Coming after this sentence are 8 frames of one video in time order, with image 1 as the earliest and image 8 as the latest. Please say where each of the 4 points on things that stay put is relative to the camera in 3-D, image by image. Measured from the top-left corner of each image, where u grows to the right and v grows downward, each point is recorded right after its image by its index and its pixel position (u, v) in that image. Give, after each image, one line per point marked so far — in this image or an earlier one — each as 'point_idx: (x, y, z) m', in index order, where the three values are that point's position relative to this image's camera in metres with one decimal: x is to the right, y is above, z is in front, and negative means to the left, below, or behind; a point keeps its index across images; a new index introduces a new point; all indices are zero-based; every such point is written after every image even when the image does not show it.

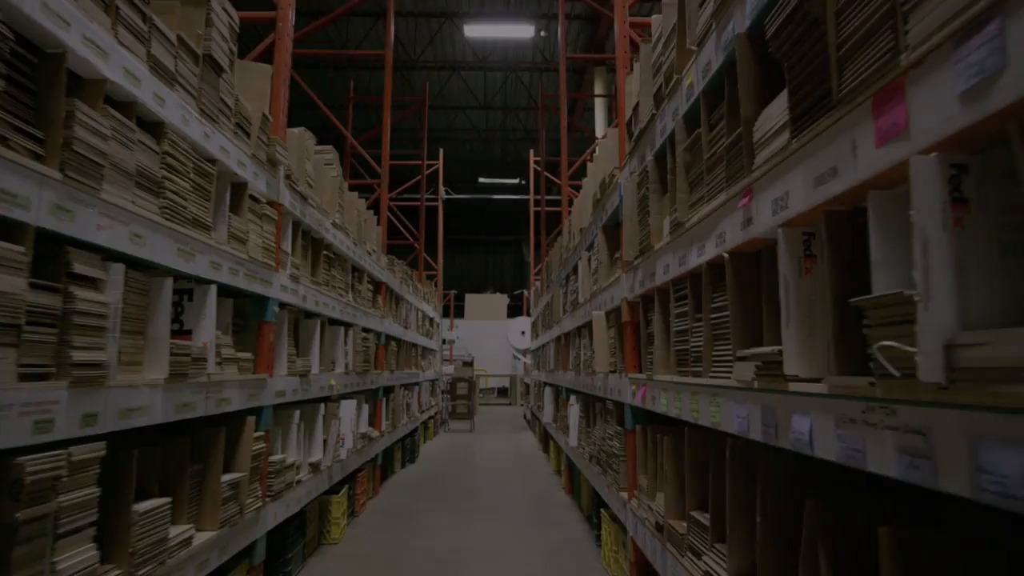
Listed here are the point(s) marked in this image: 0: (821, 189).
0: (+0.5, +0.1, +1.1) m
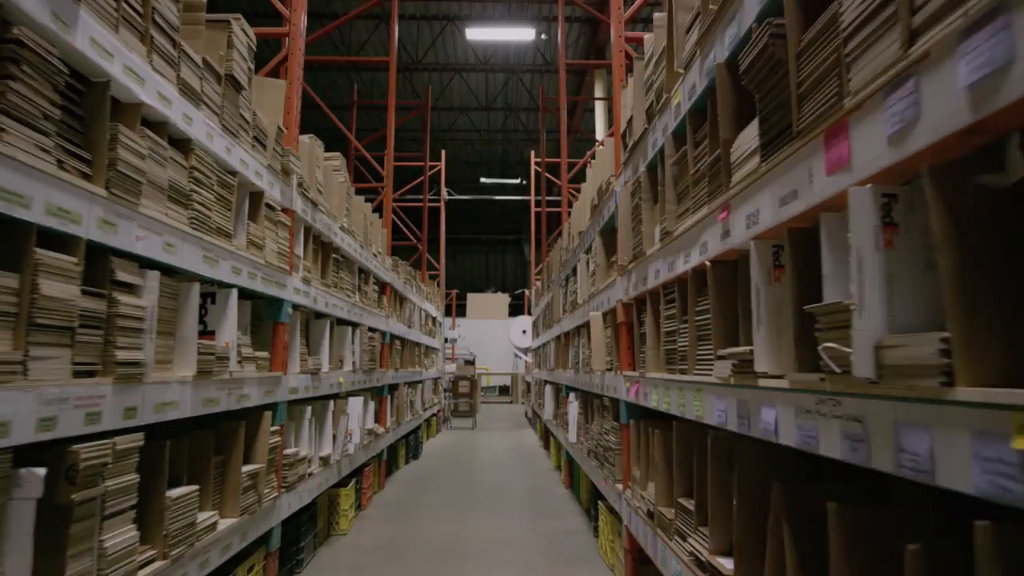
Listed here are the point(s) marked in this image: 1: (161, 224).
0: (+0.5, +0.1, +1.3) m
1: (-0.8, +0.2, +1.9) m
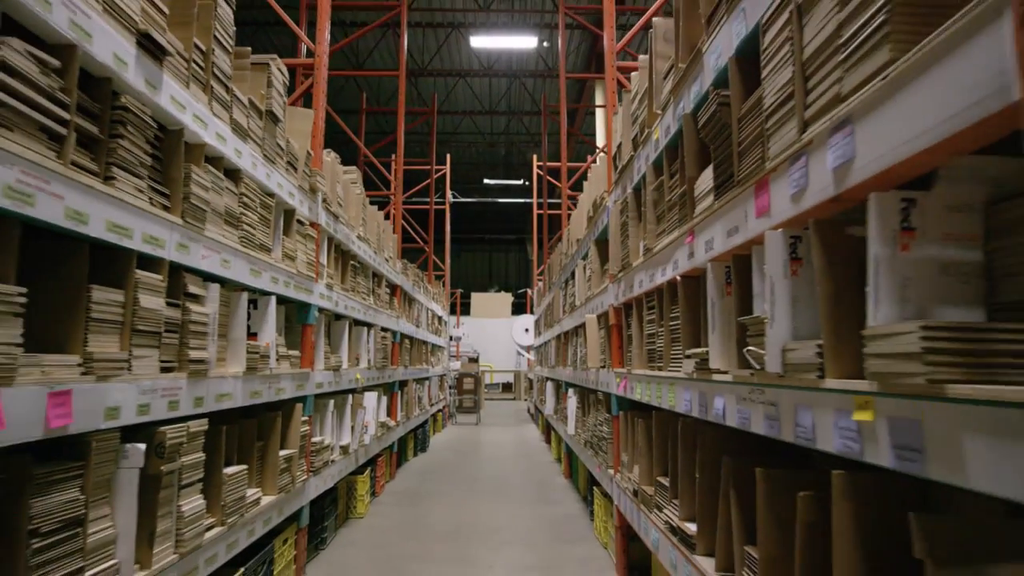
0: (+0.5, +0.1, +1.6) m
1: (-0.8, +0.1, +2.2) m
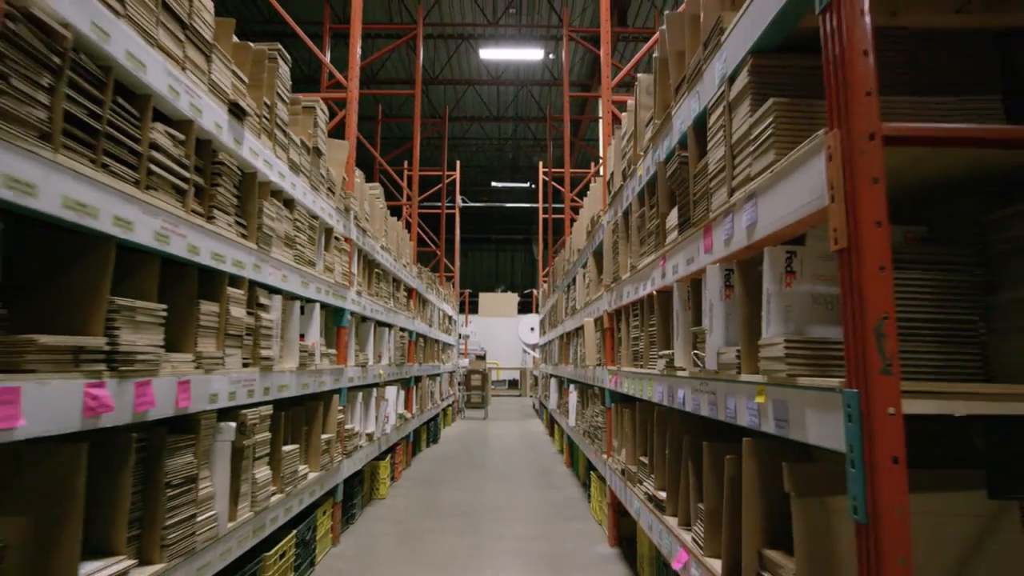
0: (+0.5, +0.1, +2.1) m
1: (-0.8, +0.1, +2.7) m
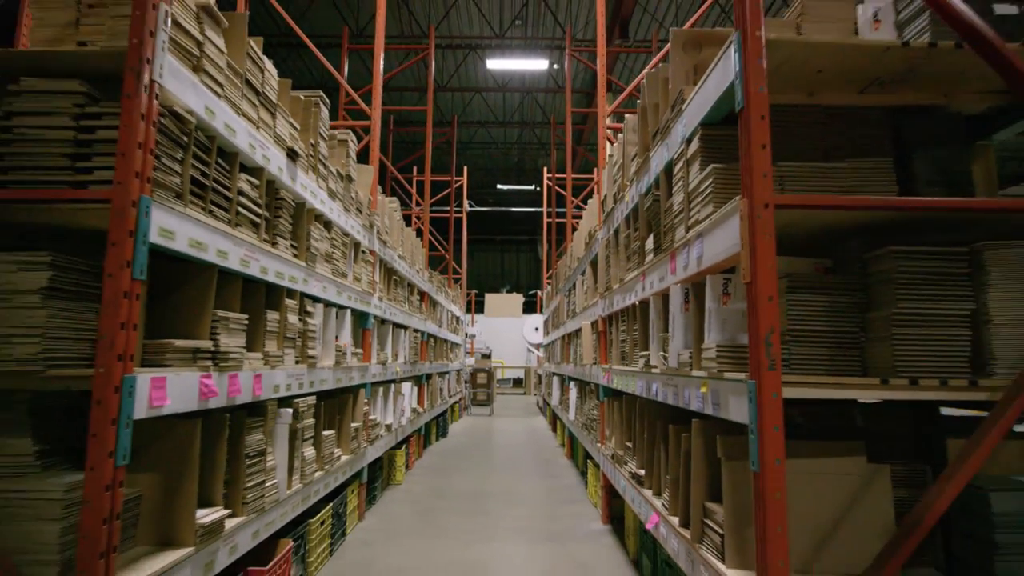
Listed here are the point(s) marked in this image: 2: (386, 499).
0: (+0.5, 0.0, +2.6) m
1: (-0.8, 0.0, +3.2) m
2: (-0.8, -1.3, +4.8) m
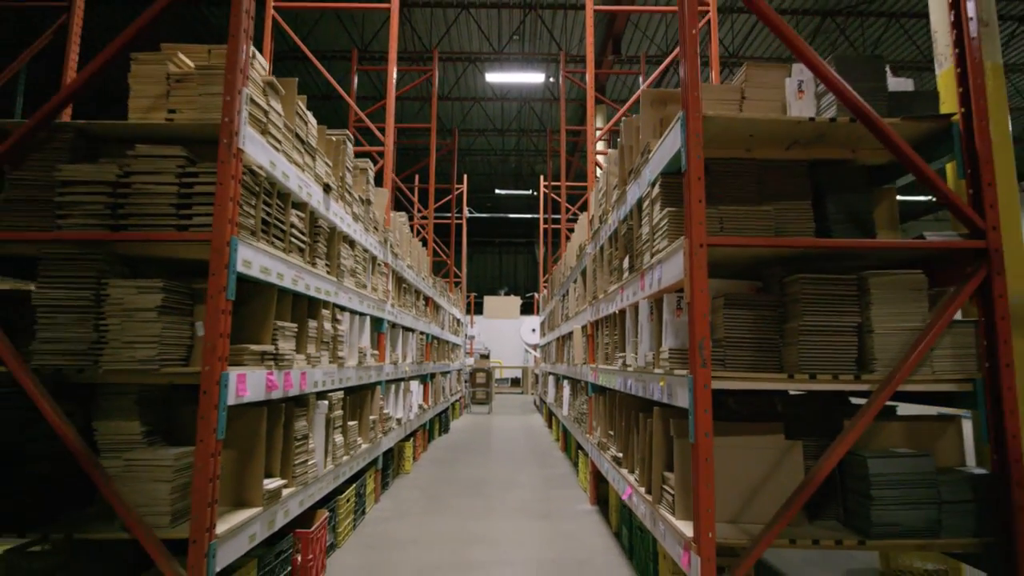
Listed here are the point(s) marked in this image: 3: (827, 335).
0: (+0.5, 0.0, +3.1) m
1: (-0.8, 0.0, +3.7) m
2: (-0.8, -1.4, +5.3) m
3: (+0.9, -0.1, +2.3) m
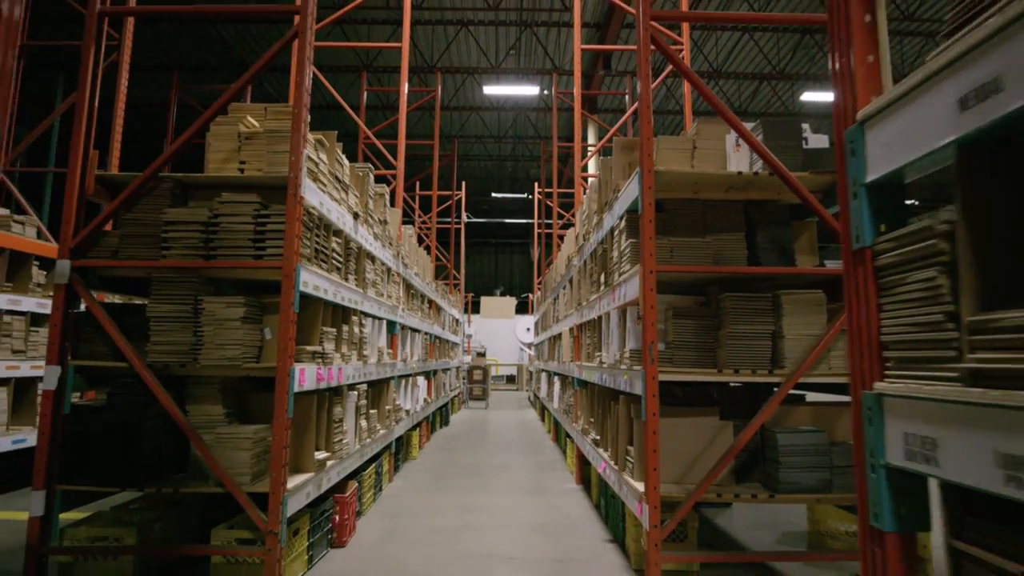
0: (+0.5, -0.1, +3.8) m
1: (-0.8, -0.1, +4.4) m
2: (-0.8, -1.4, +6.0) m
3: (+0.9, -0.2, +3.0) m
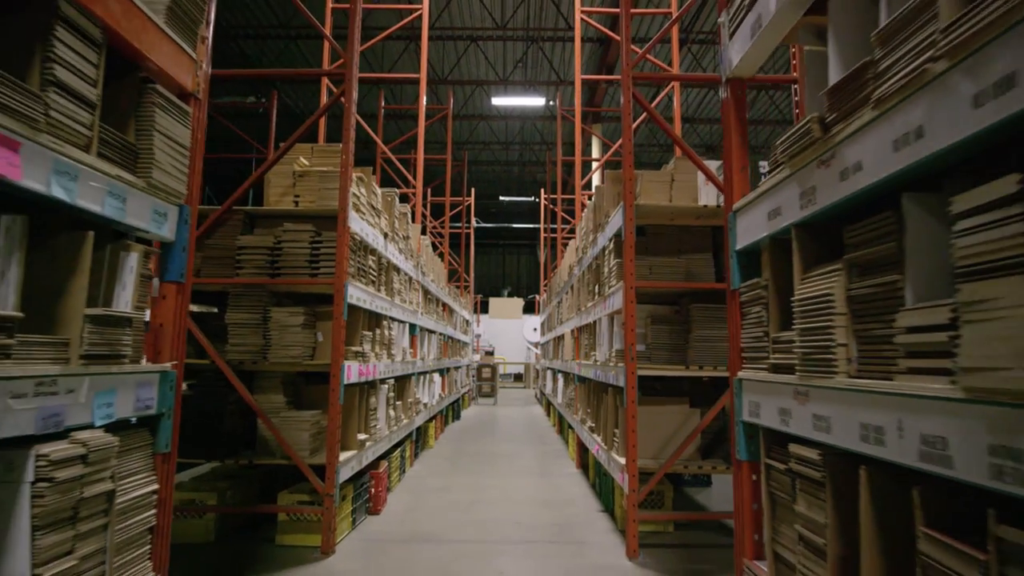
0: (+0.5, -0.2, +4.5) m
1: (-0.8, -0.1, +5.1) m
2: (-0.8, -1.5, +6.7) m
3: (+1.0, -0.3, +3.7) m
